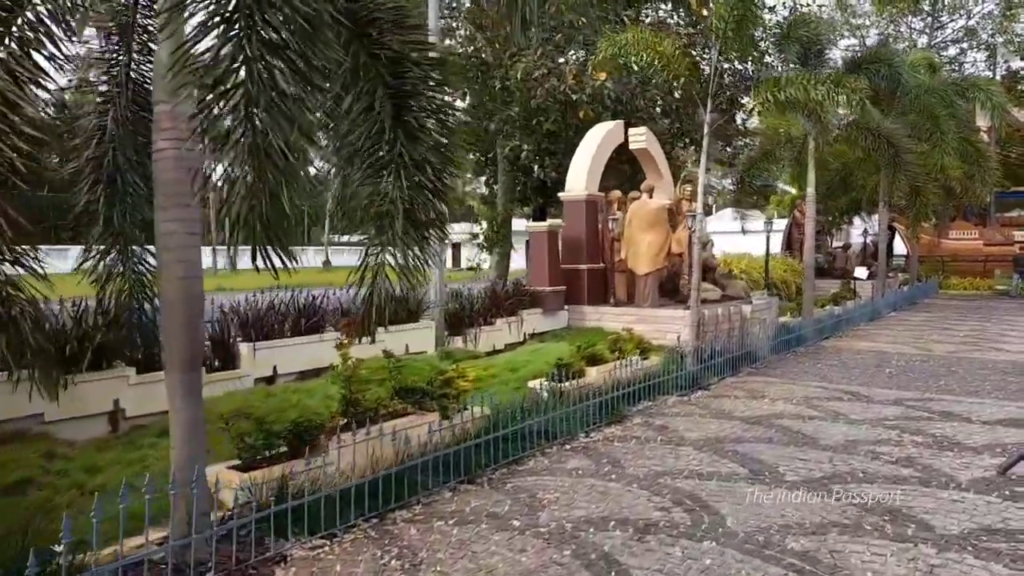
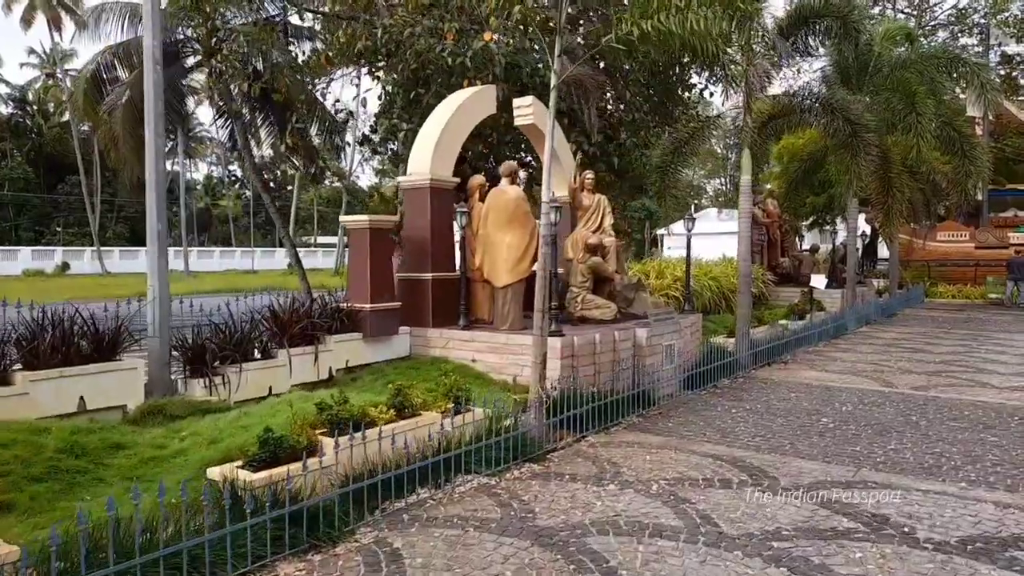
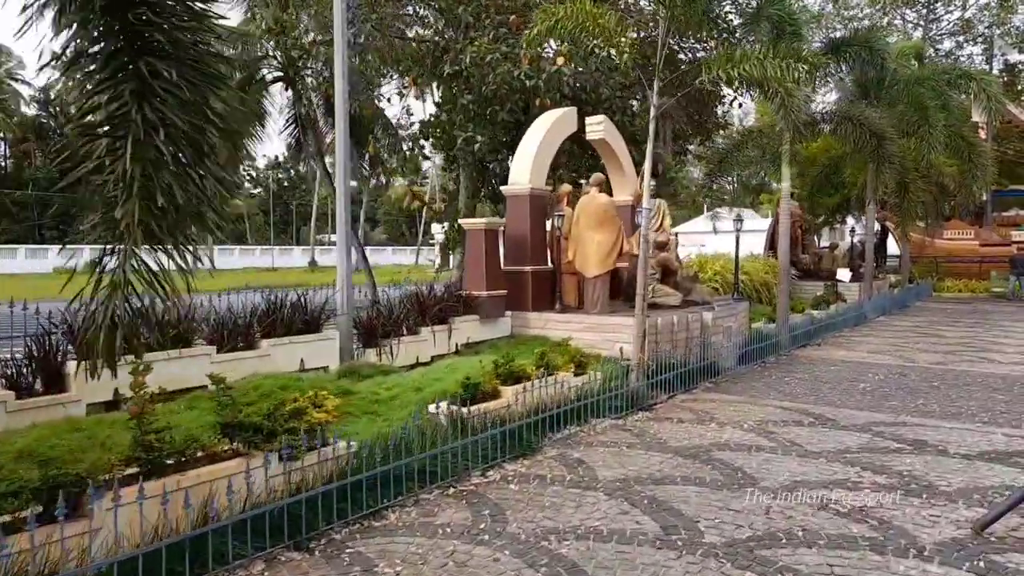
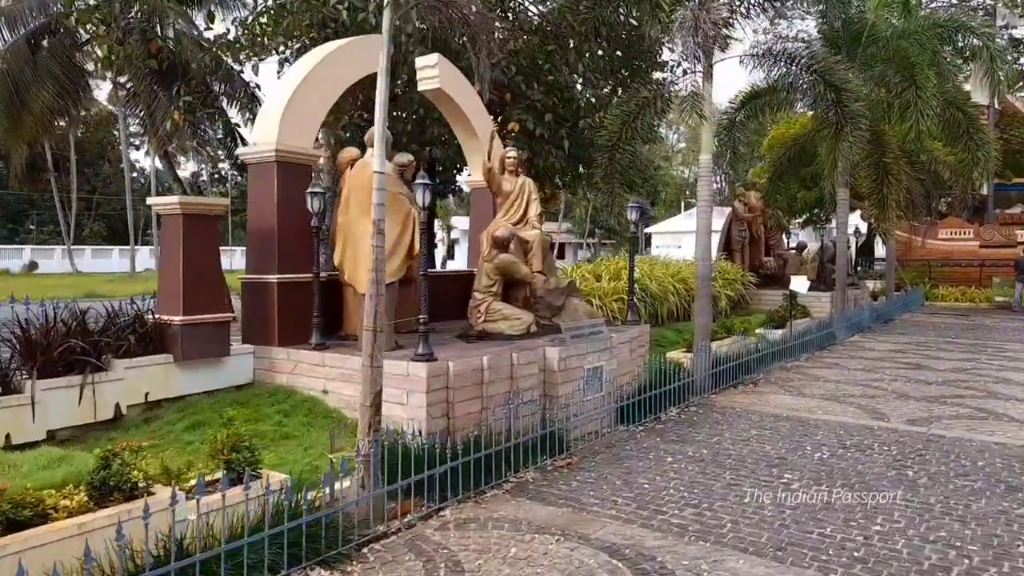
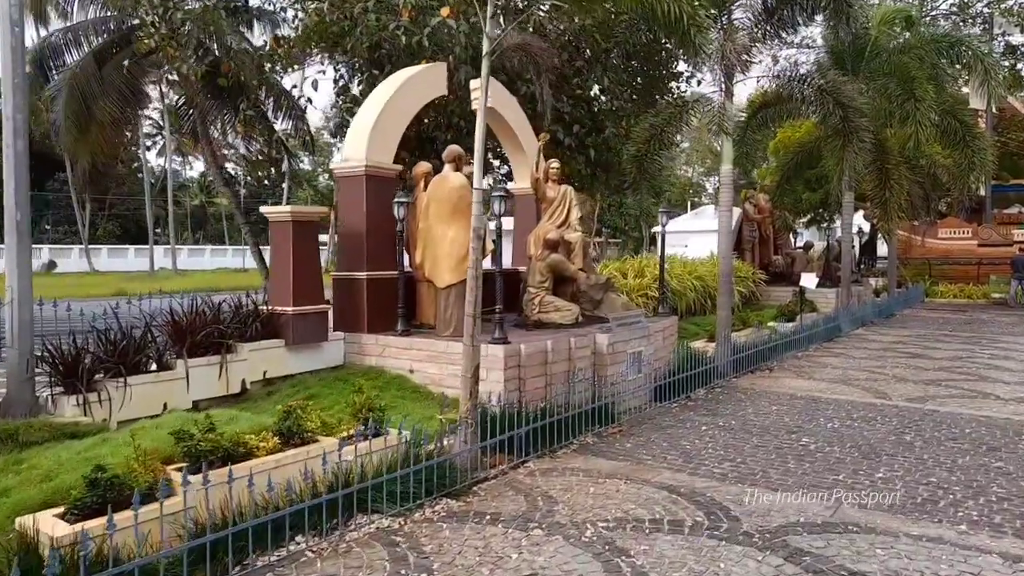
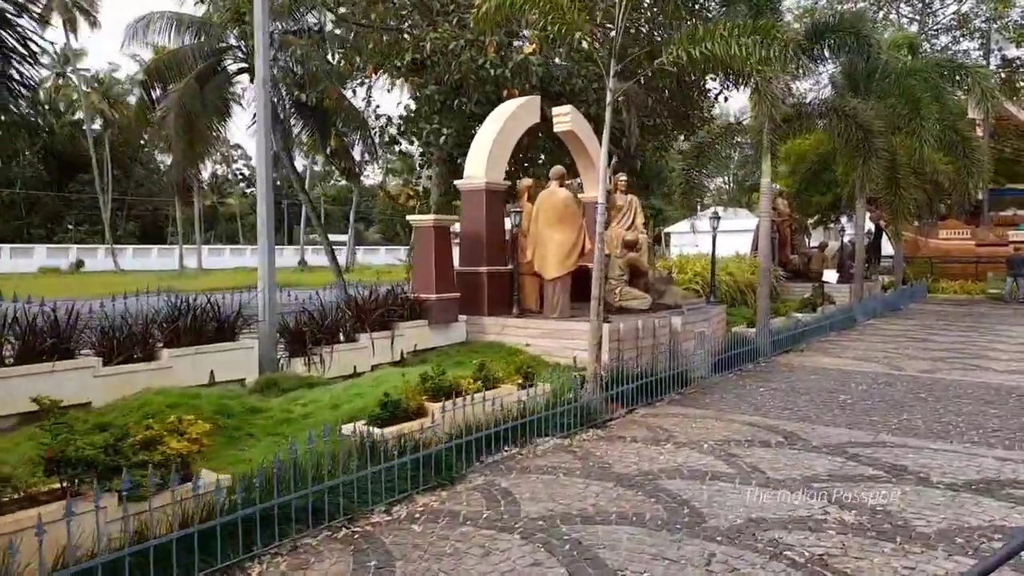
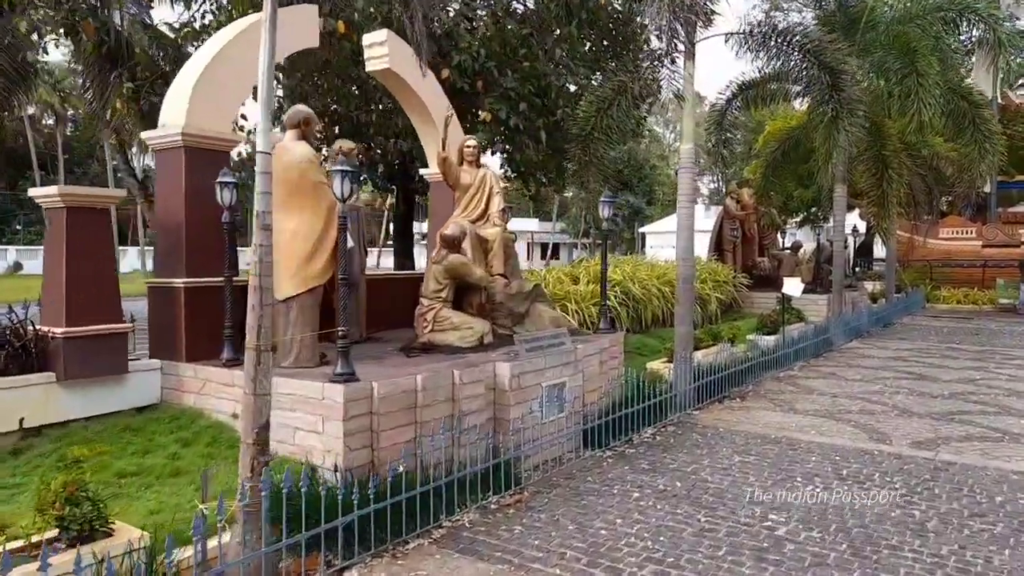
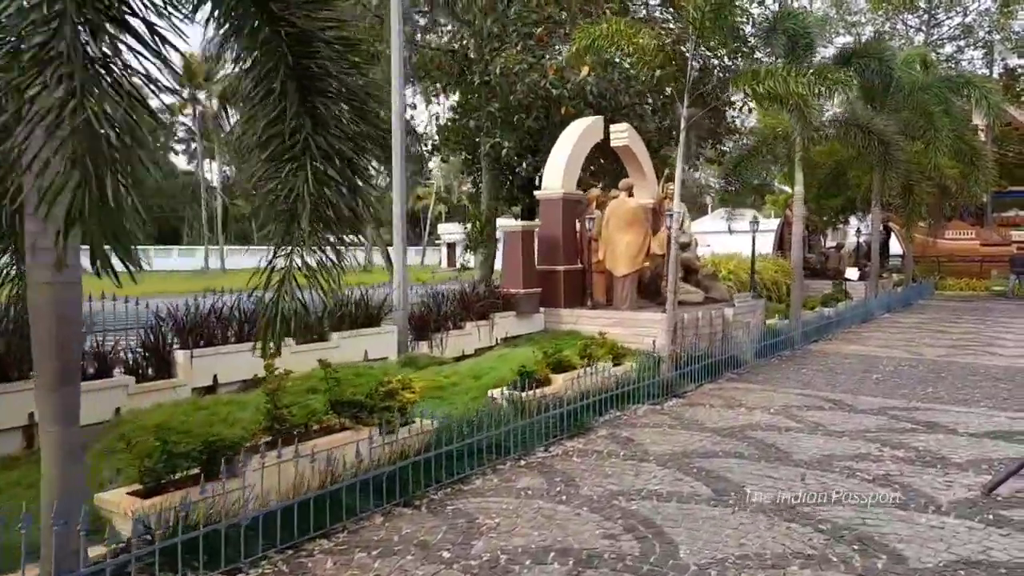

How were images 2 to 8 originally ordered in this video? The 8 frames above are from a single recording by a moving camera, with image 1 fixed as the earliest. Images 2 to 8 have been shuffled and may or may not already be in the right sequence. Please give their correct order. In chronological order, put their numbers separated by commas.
8, 3, 6, 2, 5, 4, 7
